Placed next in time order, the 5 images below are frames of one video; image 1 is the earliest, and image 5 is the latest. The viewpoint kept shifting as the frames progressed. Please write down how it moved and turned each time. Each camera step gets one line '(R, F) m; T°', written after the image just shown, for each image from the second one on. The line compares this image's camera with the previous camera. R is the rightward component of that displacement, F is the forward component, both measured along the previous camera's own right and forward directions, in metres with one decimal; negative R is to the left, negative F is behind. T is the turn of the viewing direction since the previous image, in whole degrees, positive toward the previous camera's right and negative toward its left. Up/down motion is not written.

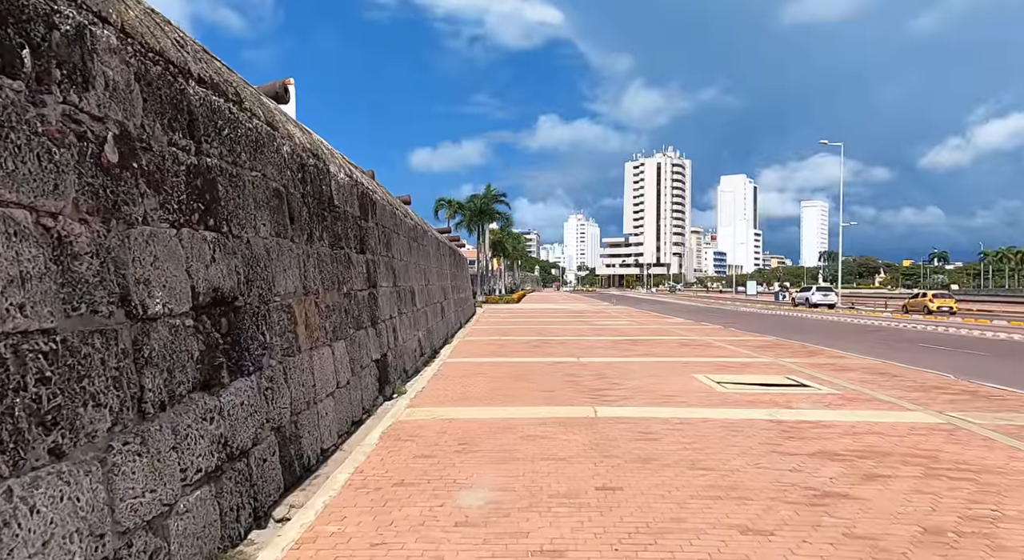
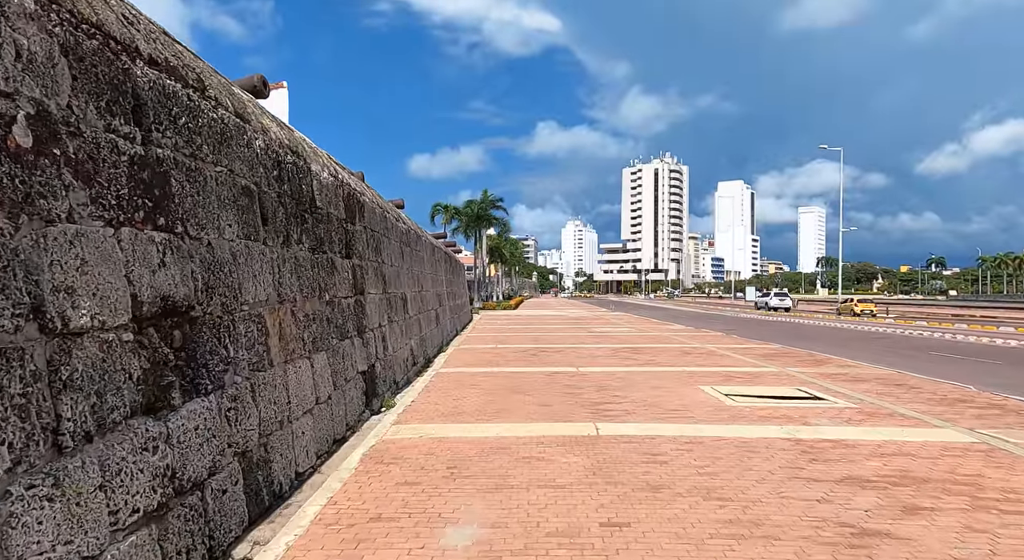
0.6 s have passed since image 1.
(0.0, +0.5) m; 0°
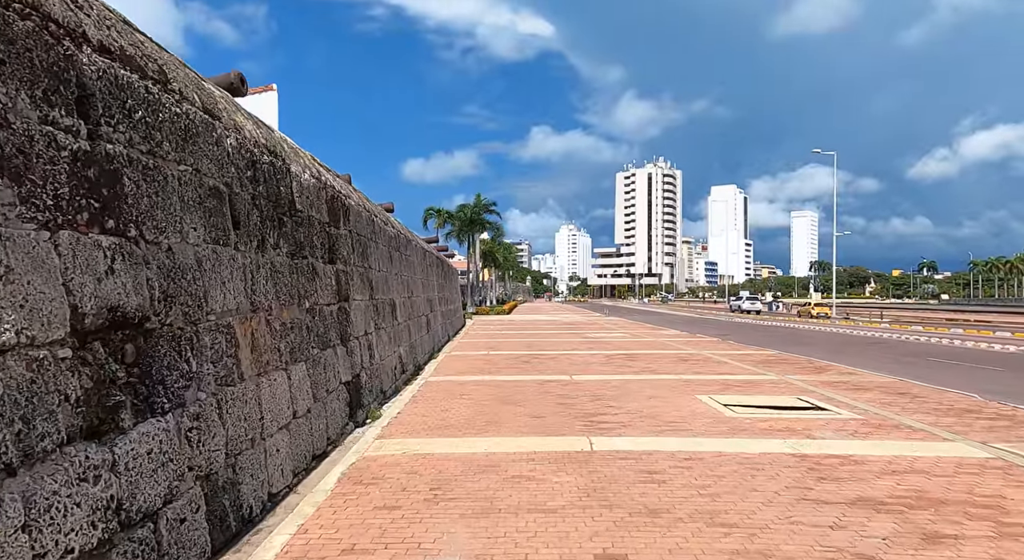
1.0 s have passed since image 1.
(0.0, +0.3) m; +1°
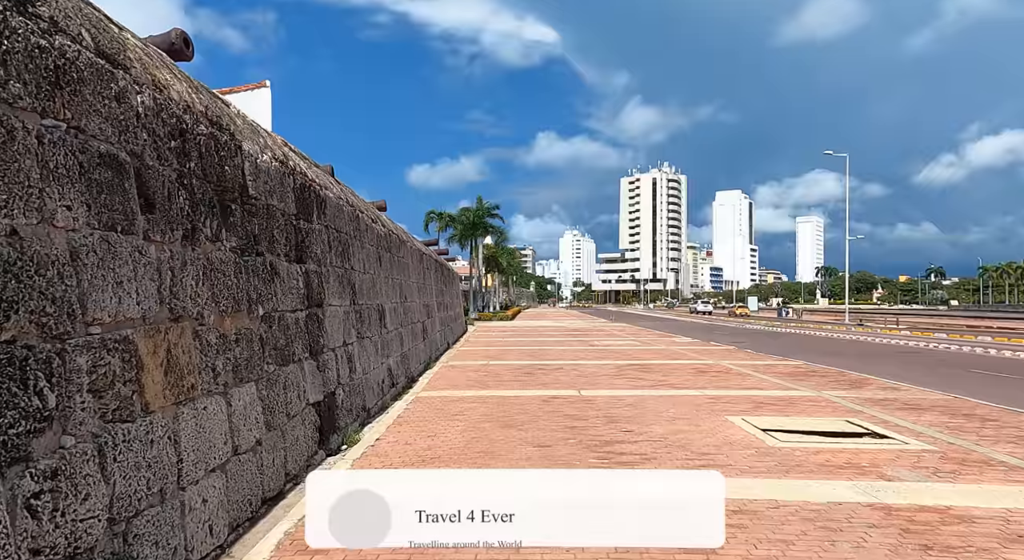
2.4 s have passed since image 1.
(0.0, +1.1) m; 0°
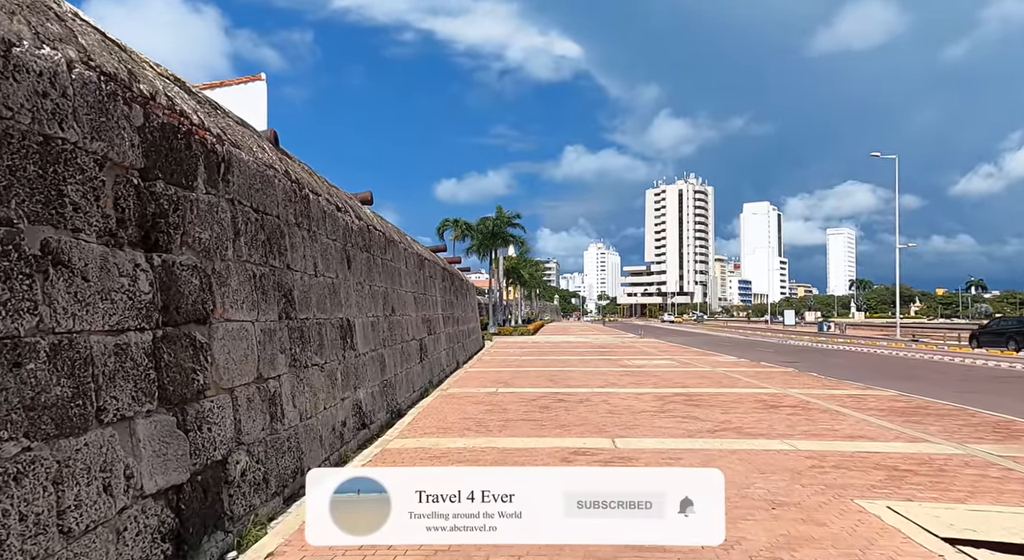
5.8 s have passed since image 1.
(+0.2, +2.7) m; -2°
